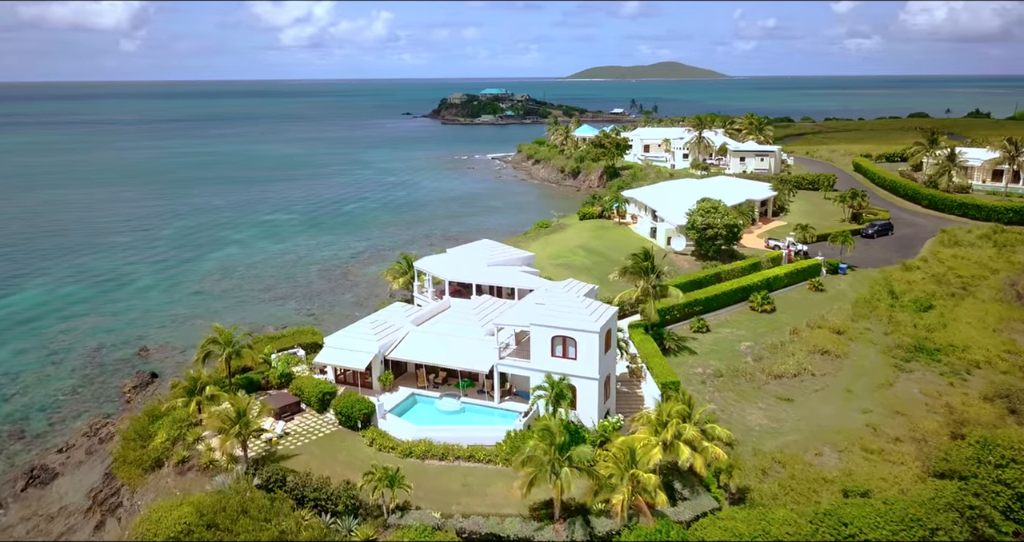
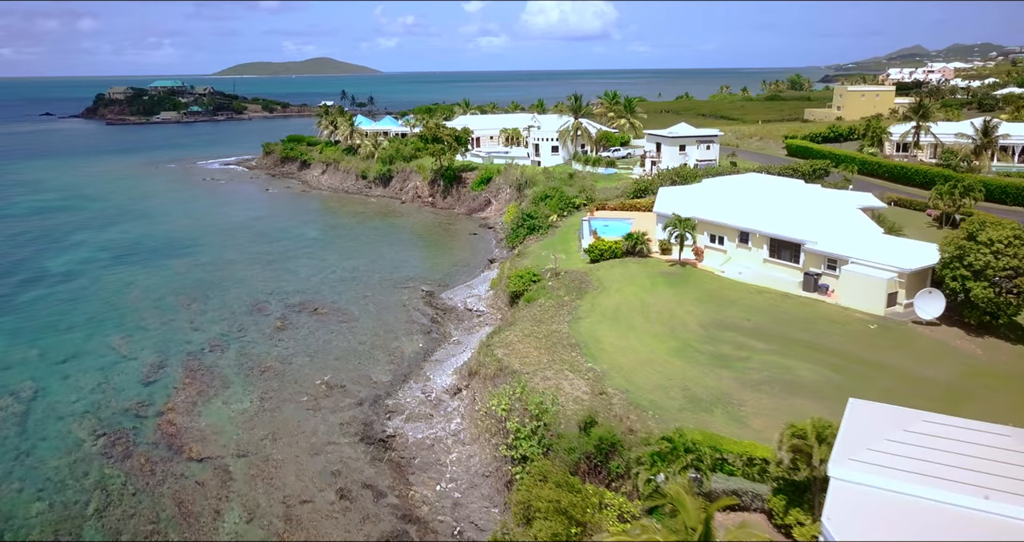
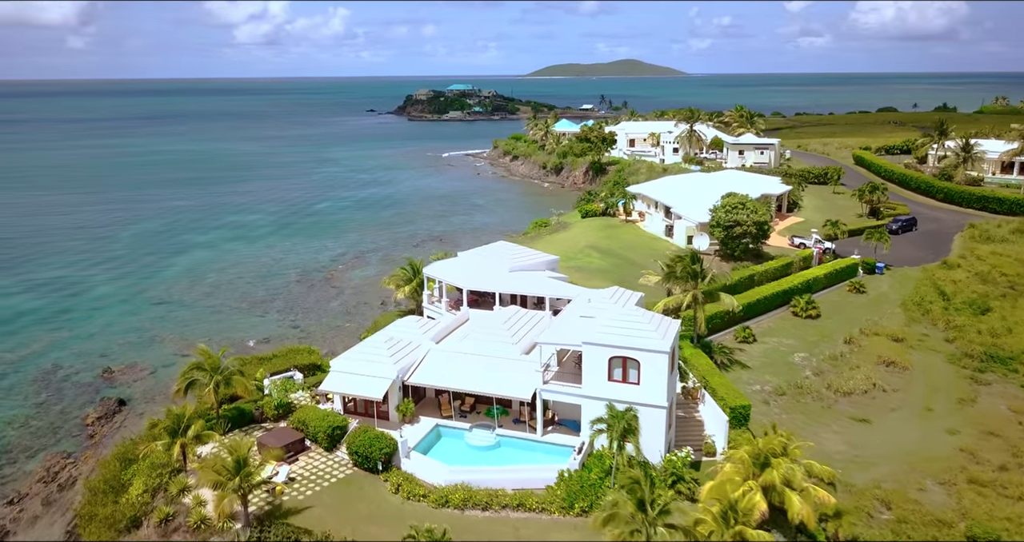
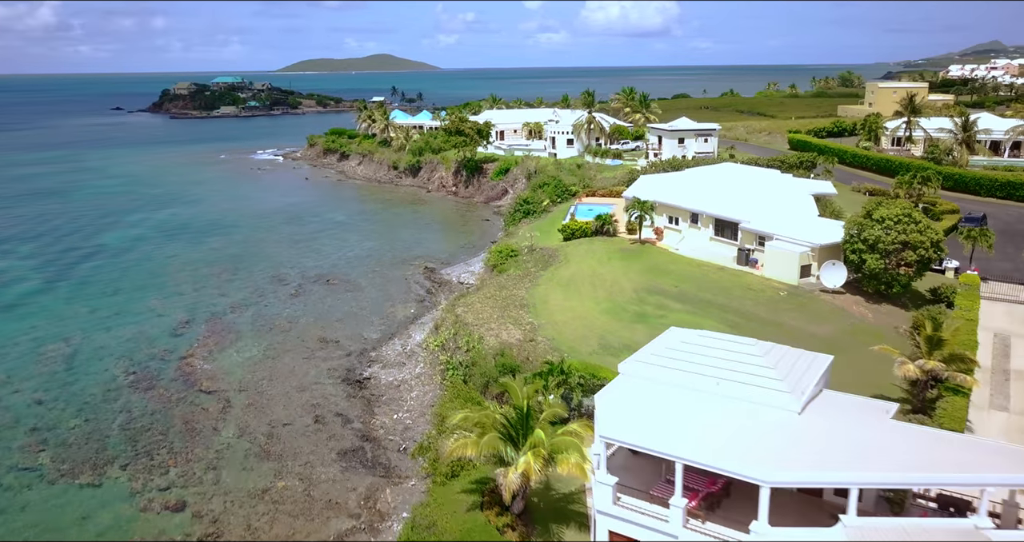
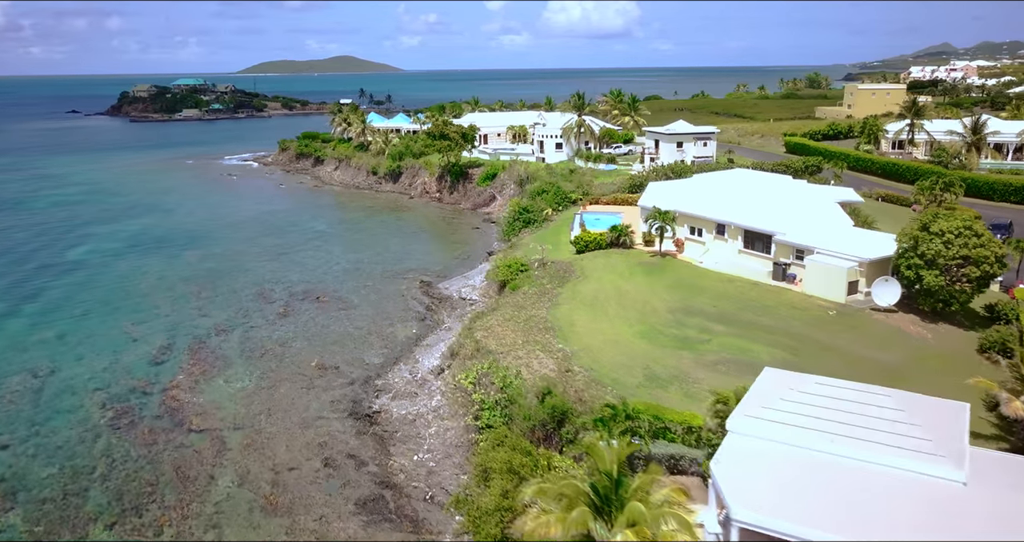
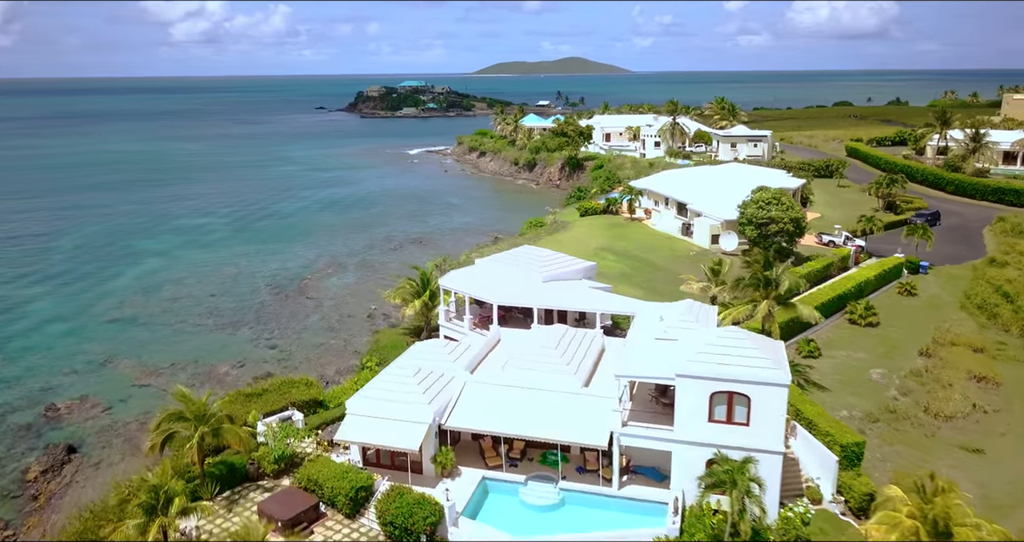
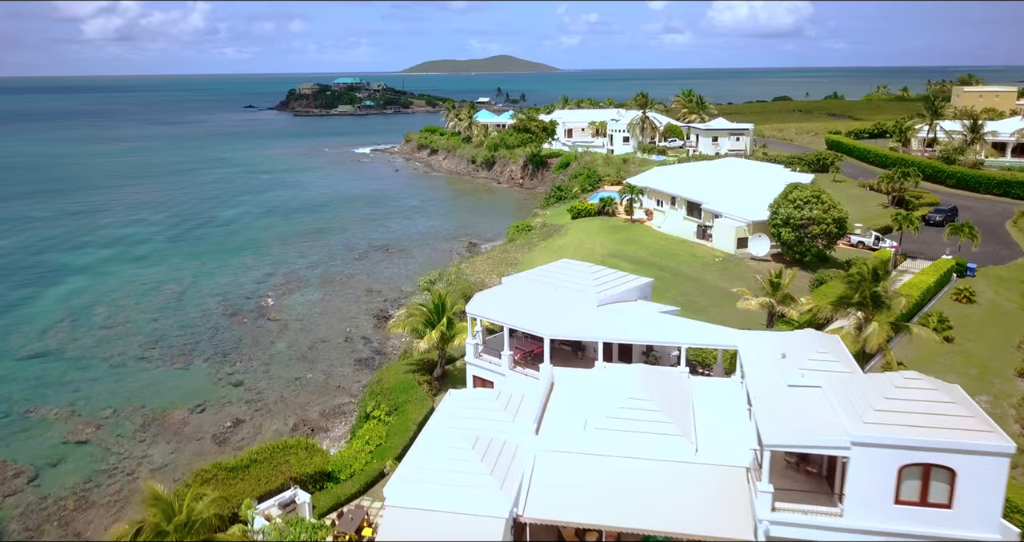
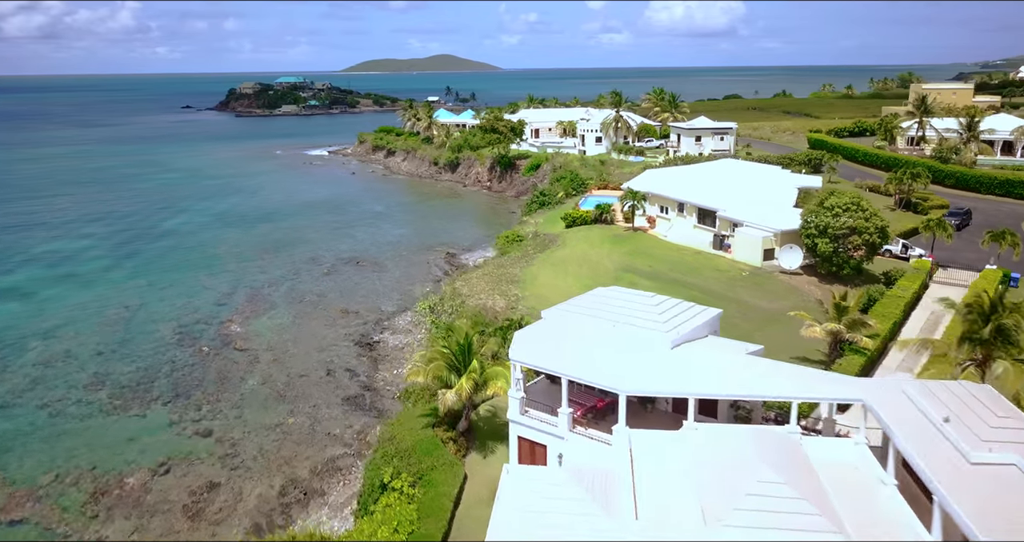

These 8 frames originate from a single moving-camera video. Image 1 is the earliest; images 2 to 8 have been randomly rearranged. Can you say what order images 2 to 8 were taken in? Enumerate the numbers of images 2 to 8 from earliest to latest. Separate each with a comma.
3, 6, 7, 8, 4, 5, 2
